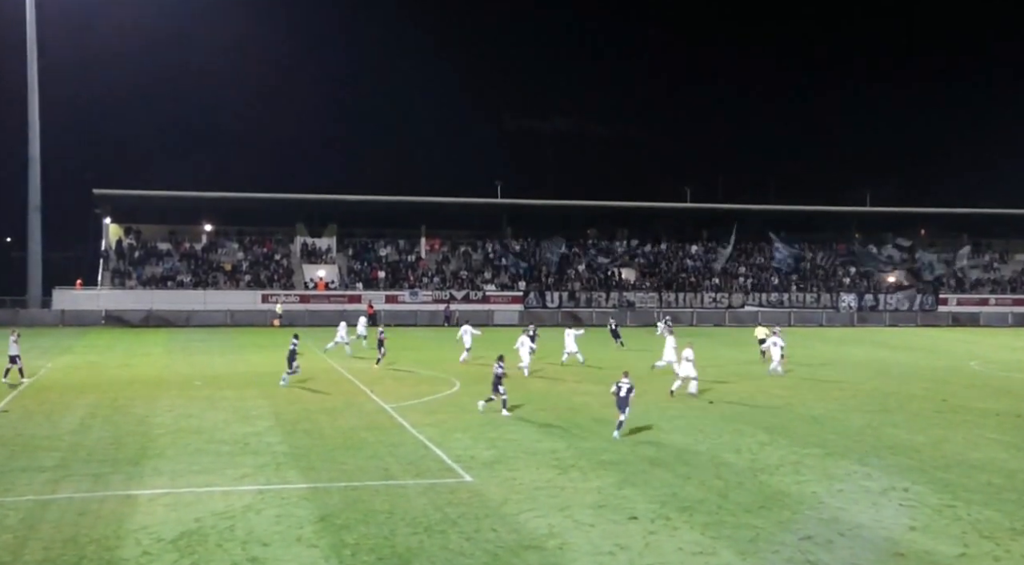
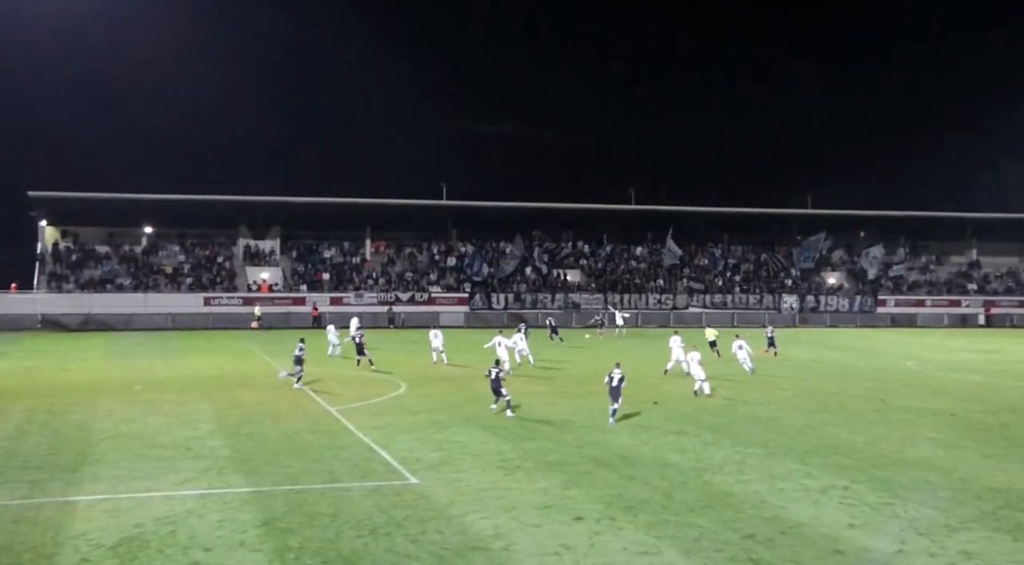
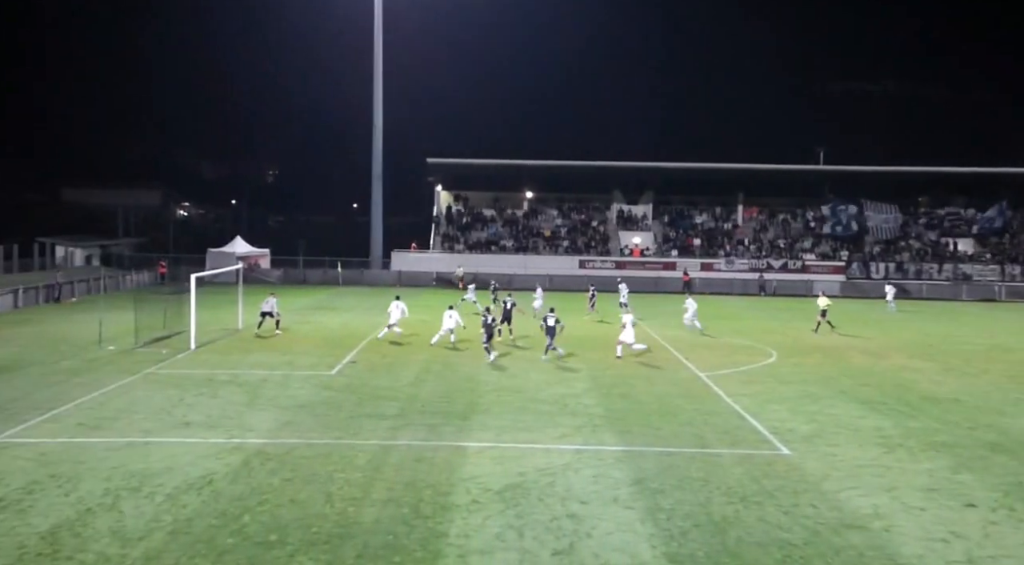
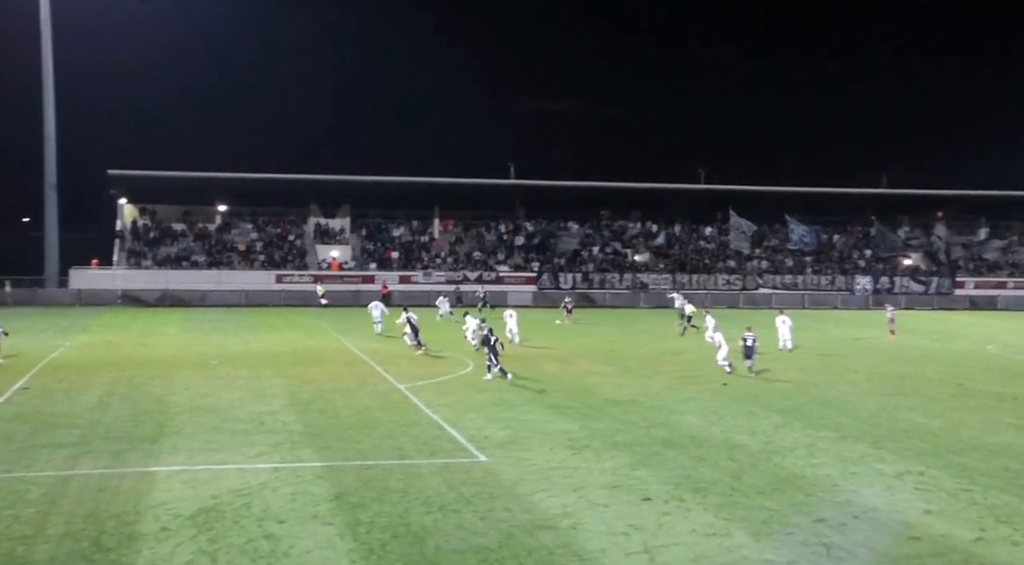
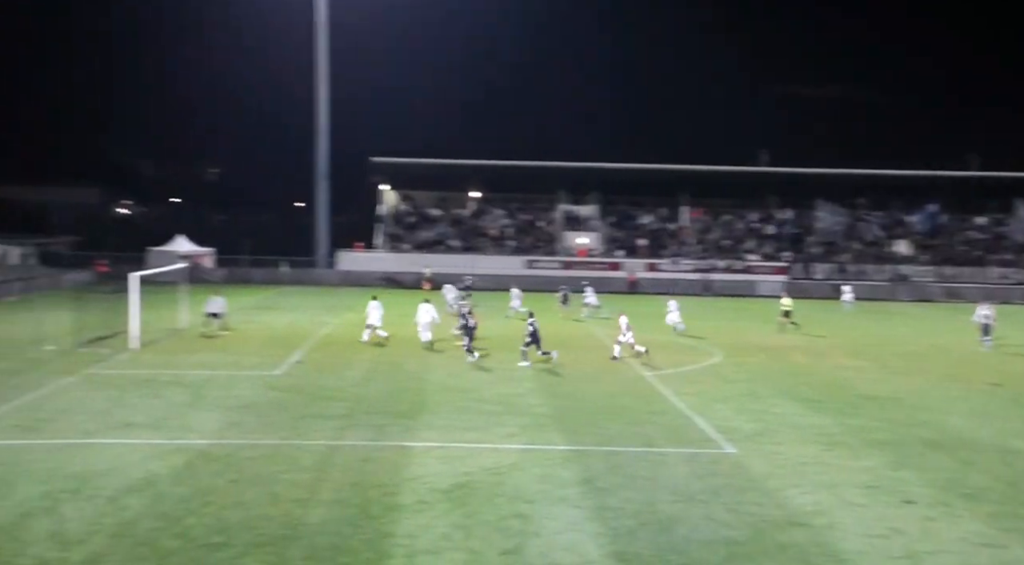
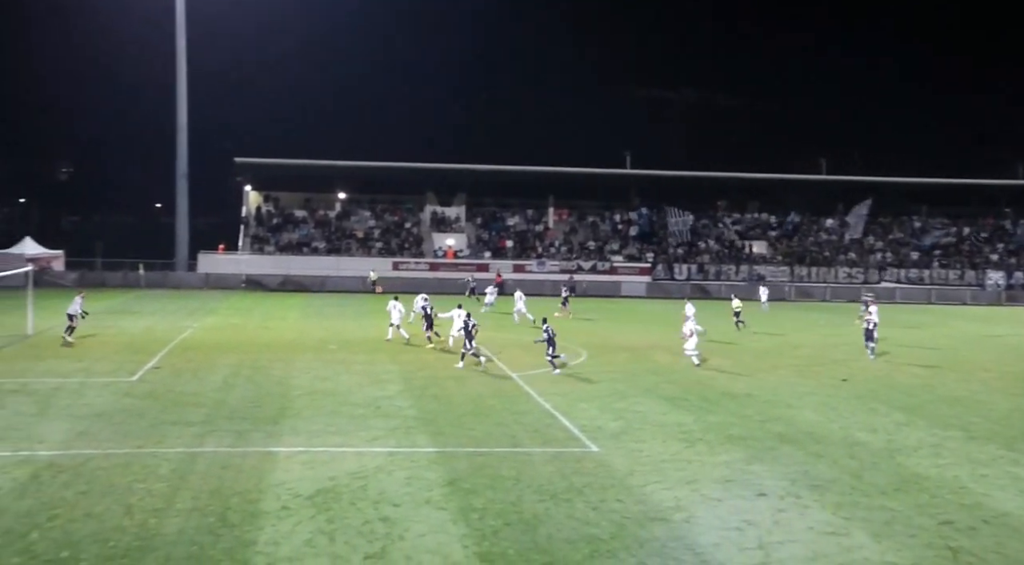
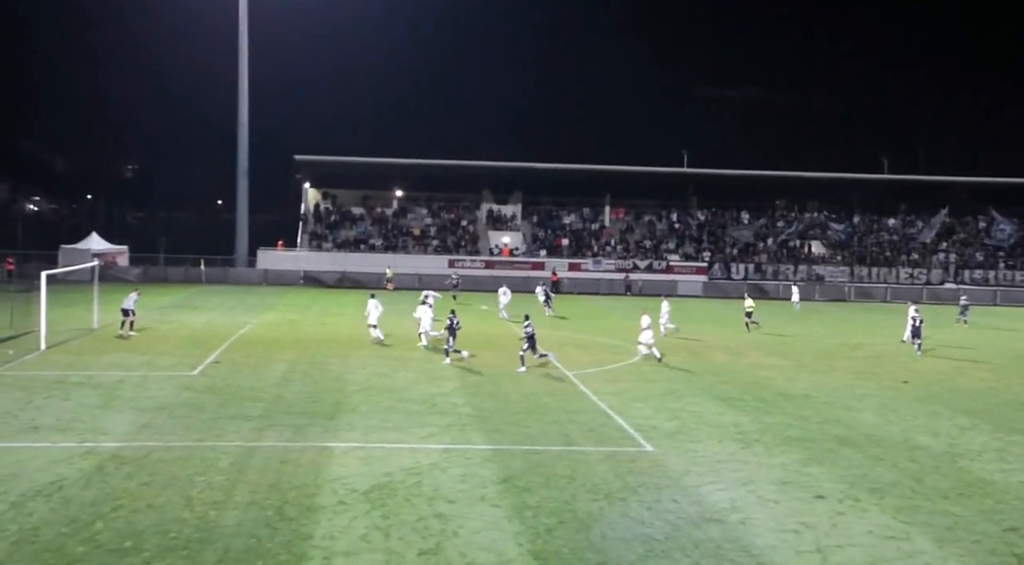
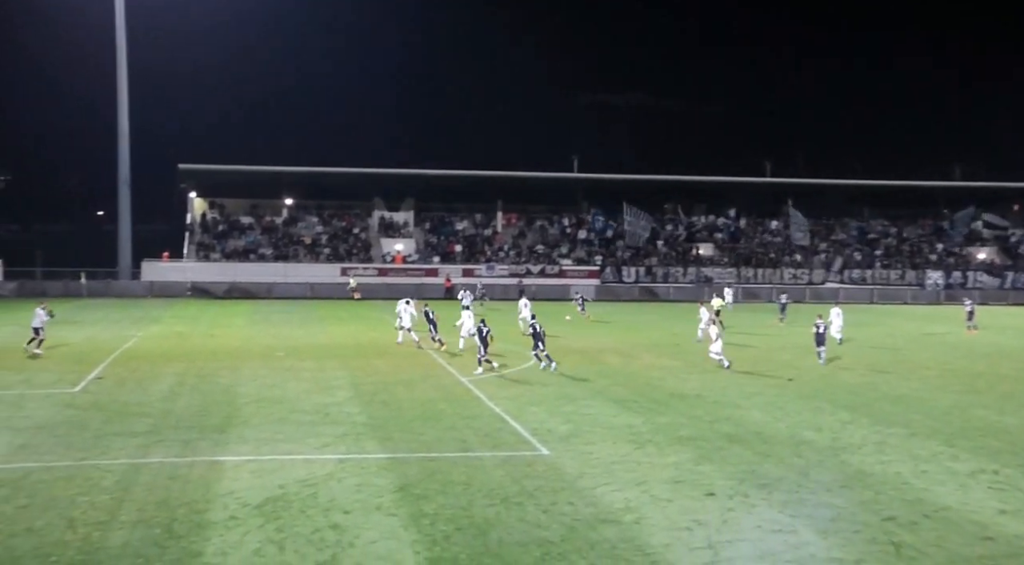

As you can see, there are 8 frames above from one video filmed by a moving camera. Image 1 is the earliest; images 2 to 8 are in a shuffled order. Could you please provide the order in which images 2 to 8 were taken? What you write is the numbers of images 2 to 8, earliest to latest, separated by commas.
2, 4, 8, 6, 7, 5, 3
